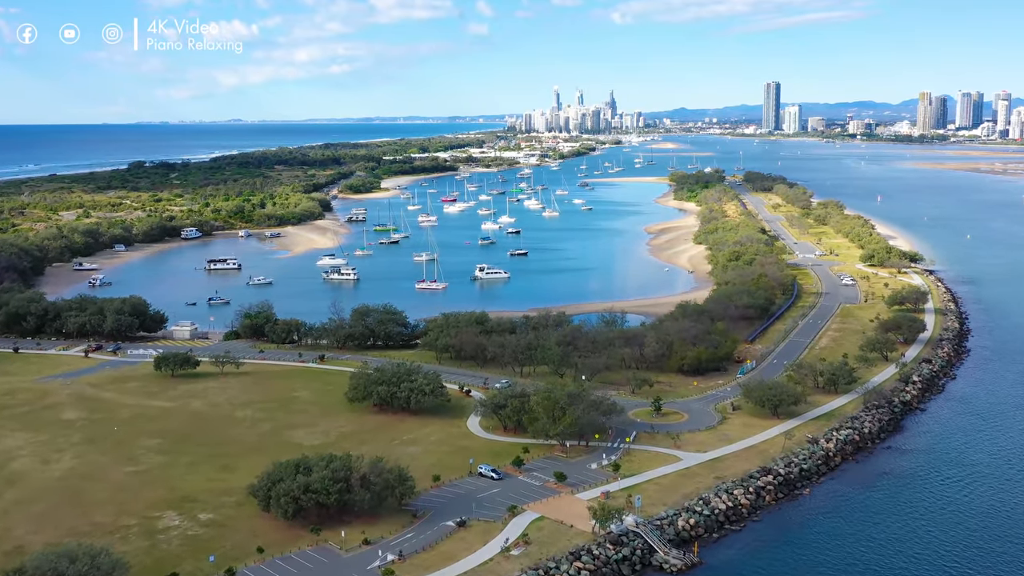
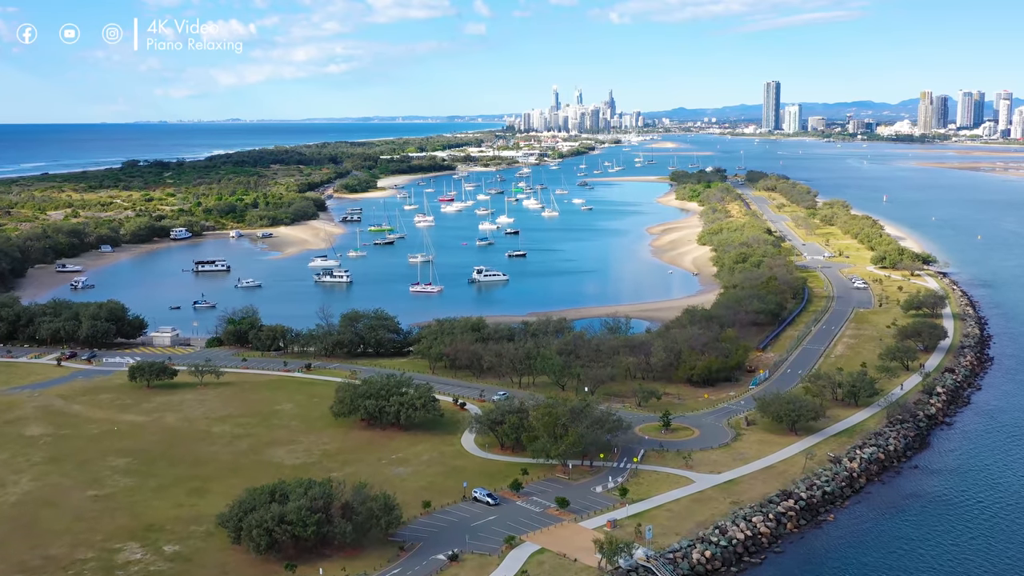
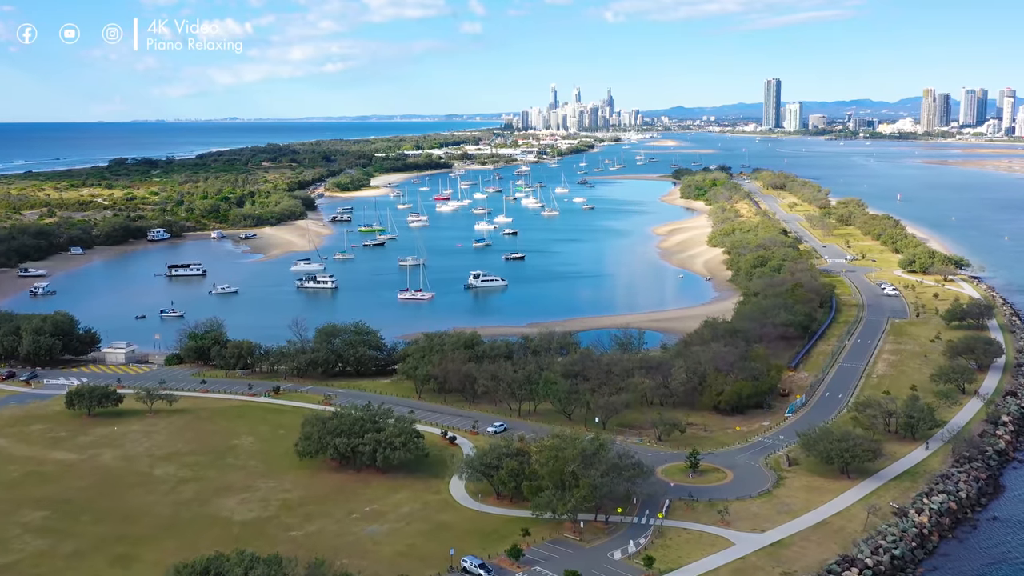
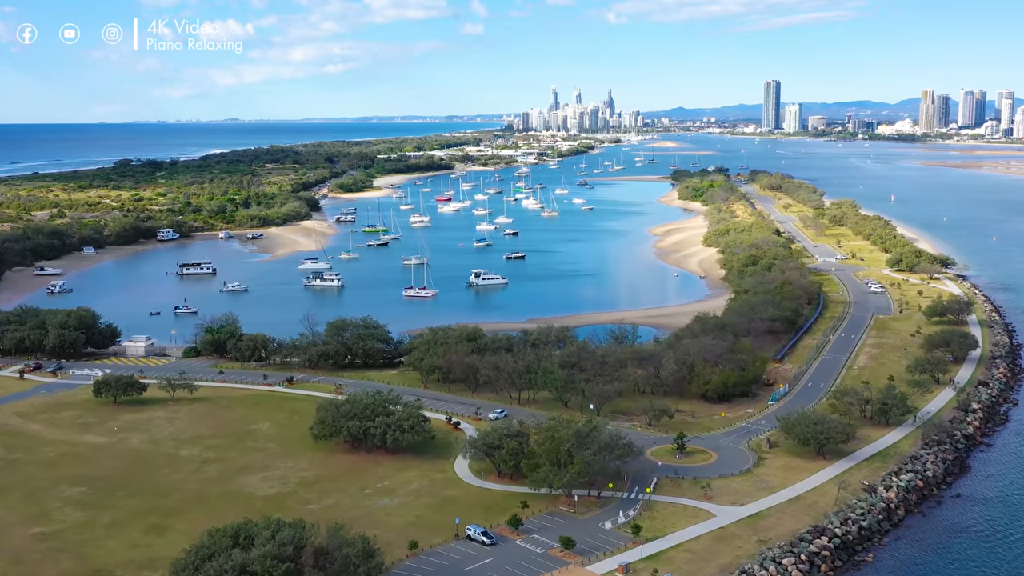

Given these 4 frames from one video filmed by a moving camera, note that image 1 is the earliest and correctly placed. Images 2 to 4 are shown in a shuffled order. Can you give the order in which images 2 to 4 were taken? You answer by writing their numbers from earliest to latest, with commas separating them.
2, 4, 3
